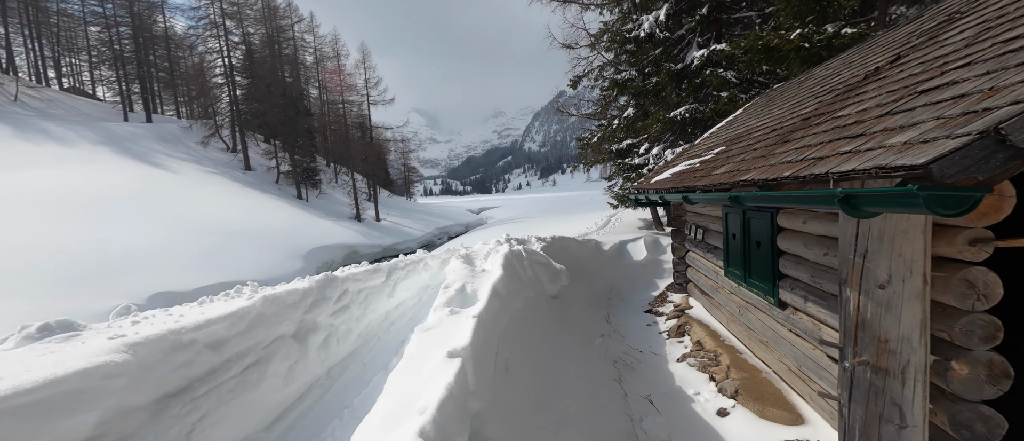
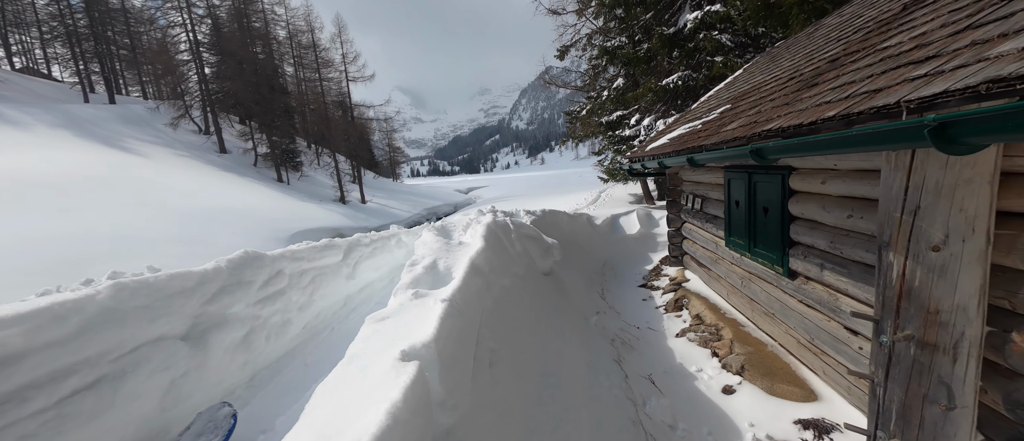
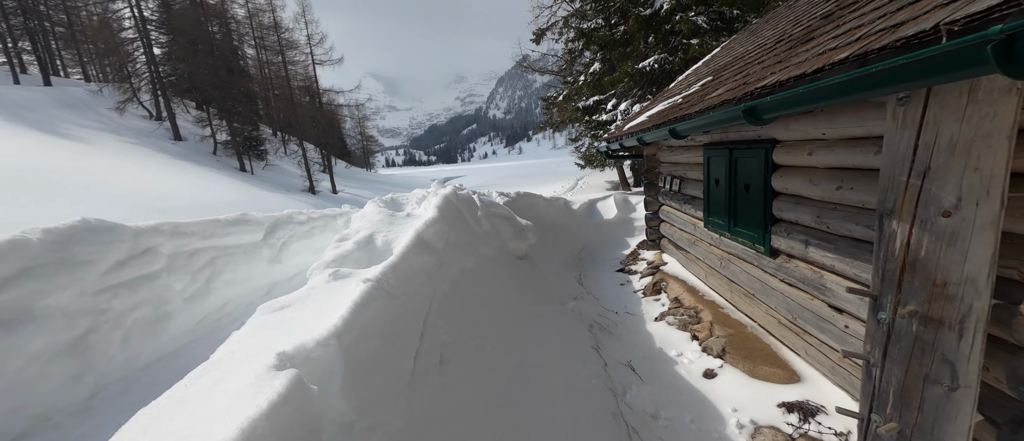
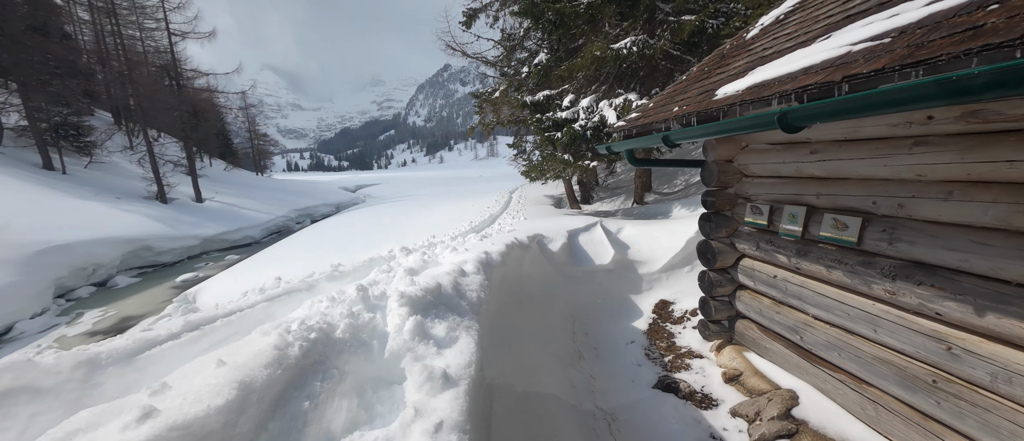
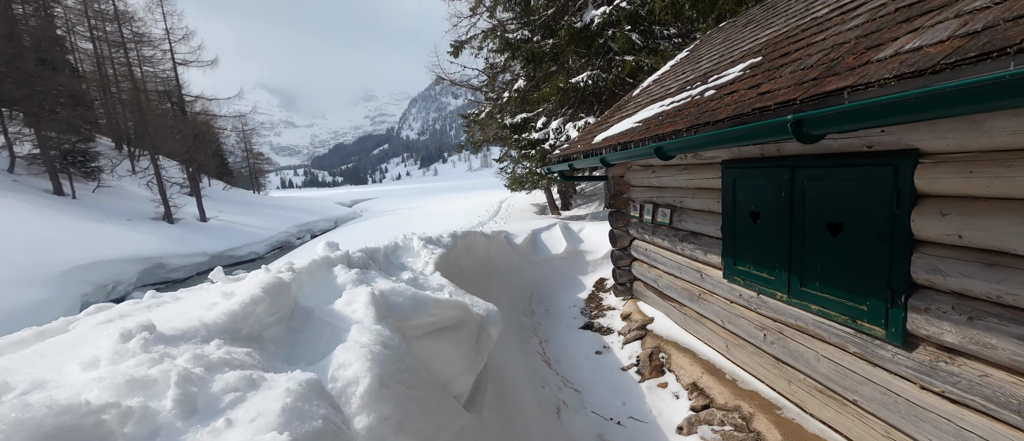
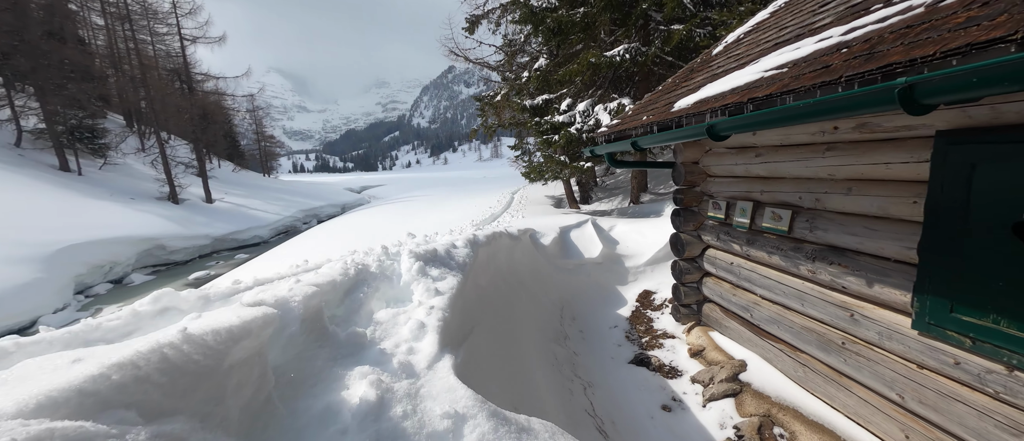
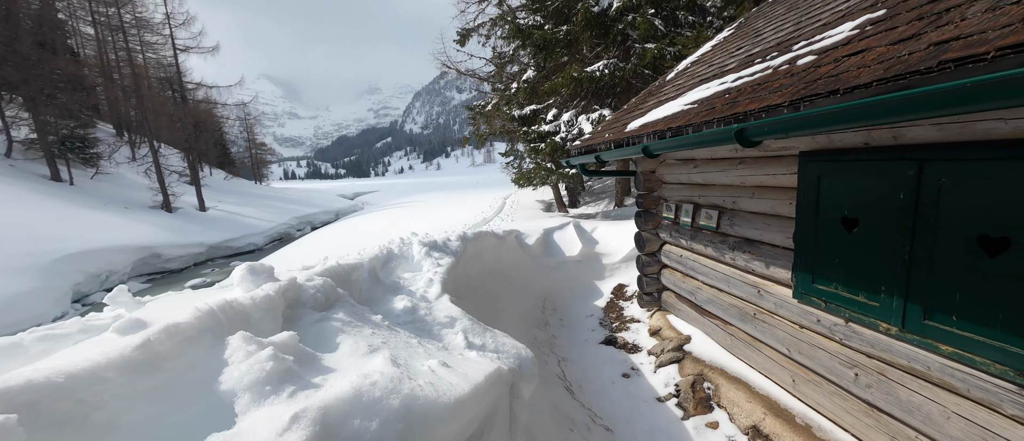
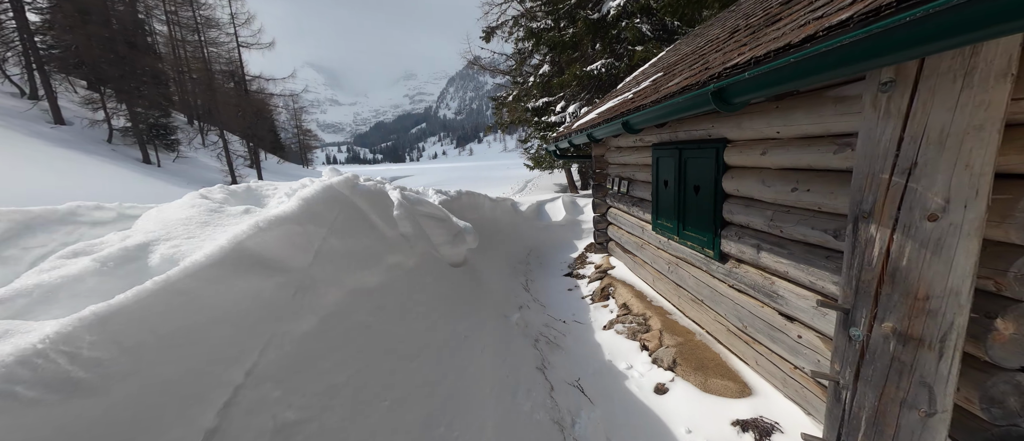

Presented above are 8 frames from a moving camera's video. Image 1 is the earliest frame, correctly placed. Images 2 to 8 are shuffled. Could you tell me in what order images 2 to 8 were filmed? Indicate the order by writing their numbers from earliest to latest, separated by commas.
2, 3, 8, 5, 7, 6, 4
